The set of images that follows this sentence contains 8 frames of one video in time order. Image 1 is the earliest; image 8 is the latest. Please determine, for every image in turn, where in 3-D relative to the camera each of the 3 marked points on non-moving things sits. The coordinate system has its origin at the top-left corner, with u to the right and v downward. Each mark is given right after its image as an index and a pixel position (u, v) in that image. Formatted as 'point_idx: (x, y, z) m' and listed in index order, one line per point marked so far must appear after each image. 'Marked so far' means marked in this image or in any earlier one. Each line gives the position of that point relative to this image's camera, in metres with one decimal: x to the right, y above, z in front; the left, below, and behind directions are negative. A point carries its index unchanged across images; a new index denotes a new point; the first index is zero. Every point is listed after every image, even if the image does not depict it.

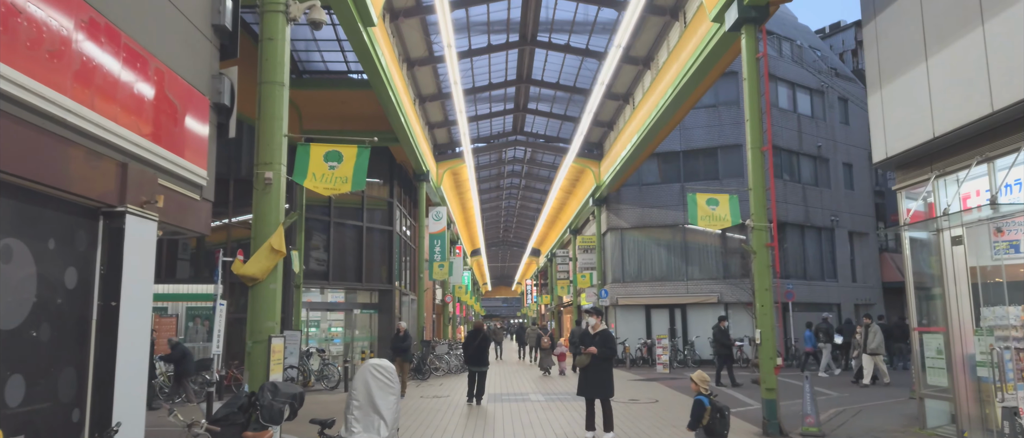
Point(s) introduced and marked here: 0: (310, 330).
0: (-5.3, -2.9, +19.2) m
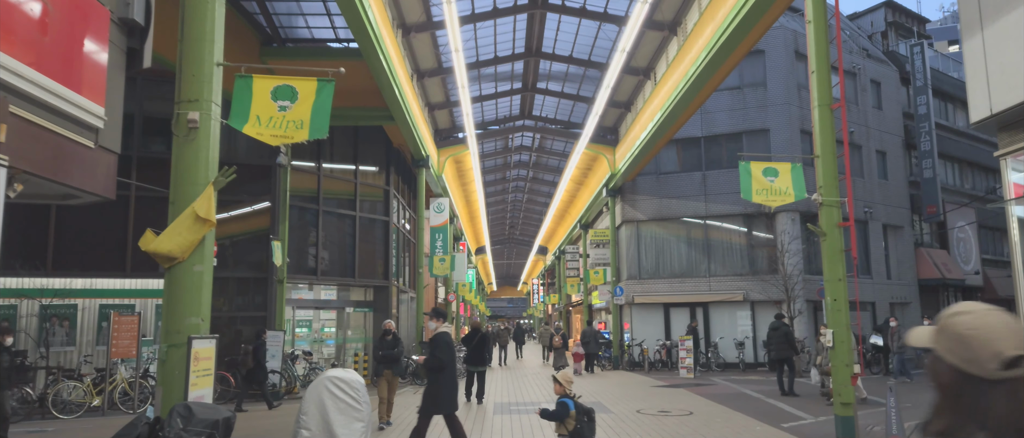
0: (-5.1, -2.7, +17.4) m
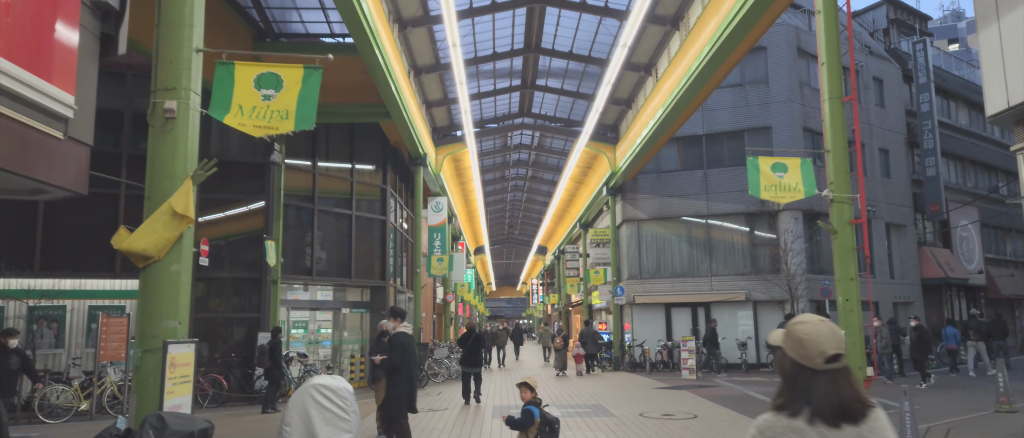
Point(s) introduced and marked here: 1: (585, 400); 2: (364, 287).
0: (-5.1, -2.6, +17.0) m
1: (+1.4, -3.5, +13.9) m
2: (-3.9, -1.8, +19.0) m
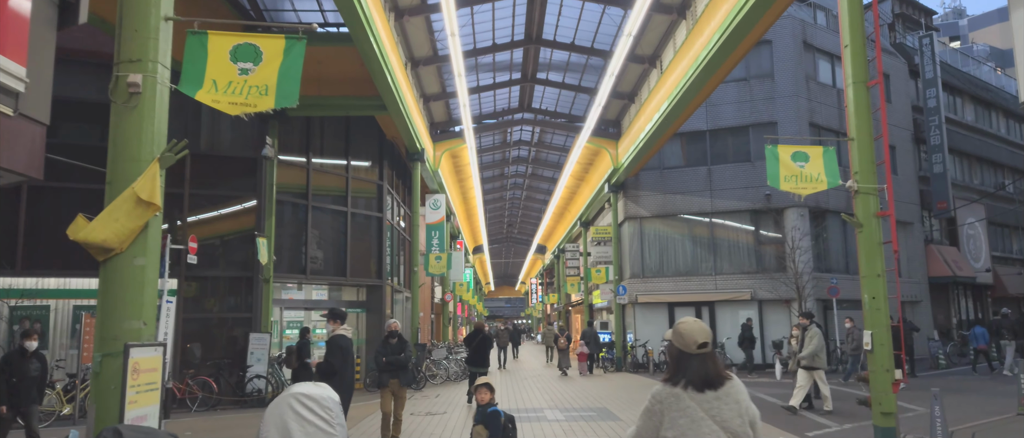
0: (-5.1, -2.6, +16.5) m
1: (+1.4, -3.4, +13.4) m
2: (-3.8, -1.7, +18.5) m
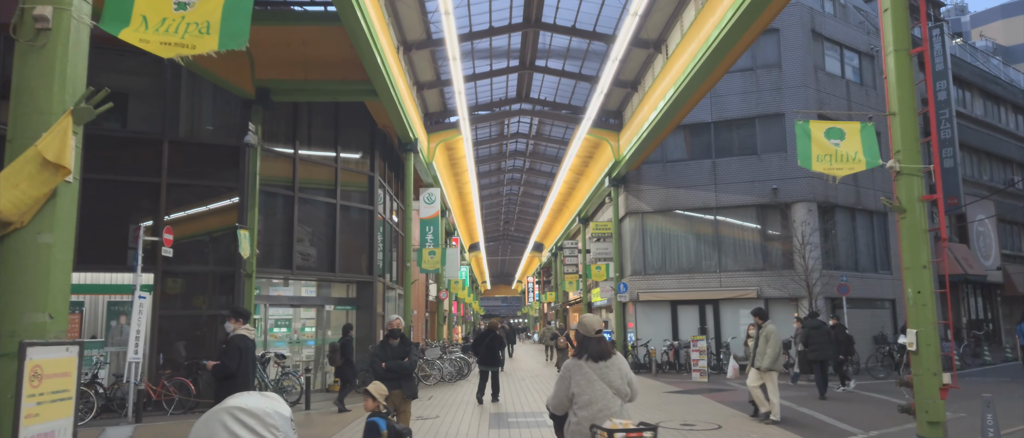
0: (-5.1, -2.4, +15.7) m
1: (+1.4, -3.2, +12.6) m
2: (-3.9, -1.5, +17.6) m
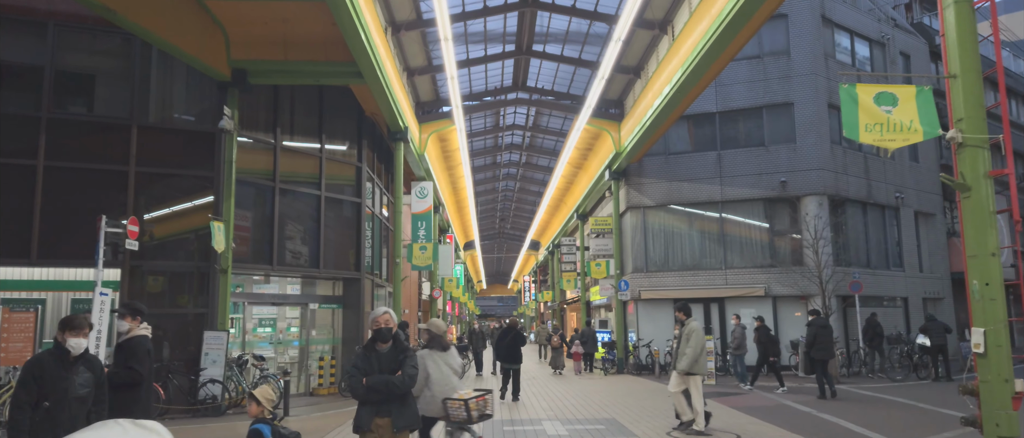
0: (-5.2, -2.3, +14.7) m
1: (+1.3, -3.1, +11.6) m
2: (-4.0, -1.4, +16.6) m
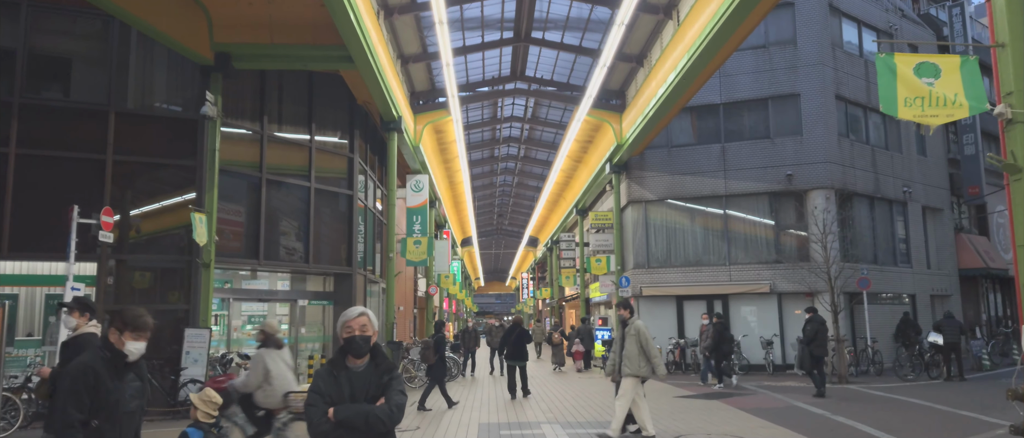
0: (-5.3, -2.1, +14.1) m
1: (+1.3, -3.0, +11.0) m
2: (-4.1, -1.2, +16.0) m
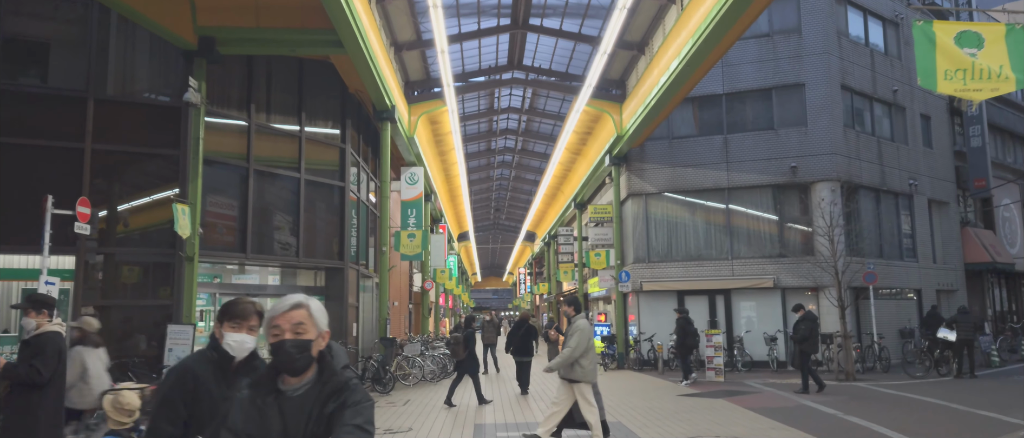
0: (-5.3, -2.0, +13.5) m
1: (+1.2, -2.8, +10.5) m
2: (-4.1, -1.1, +15.5) m
